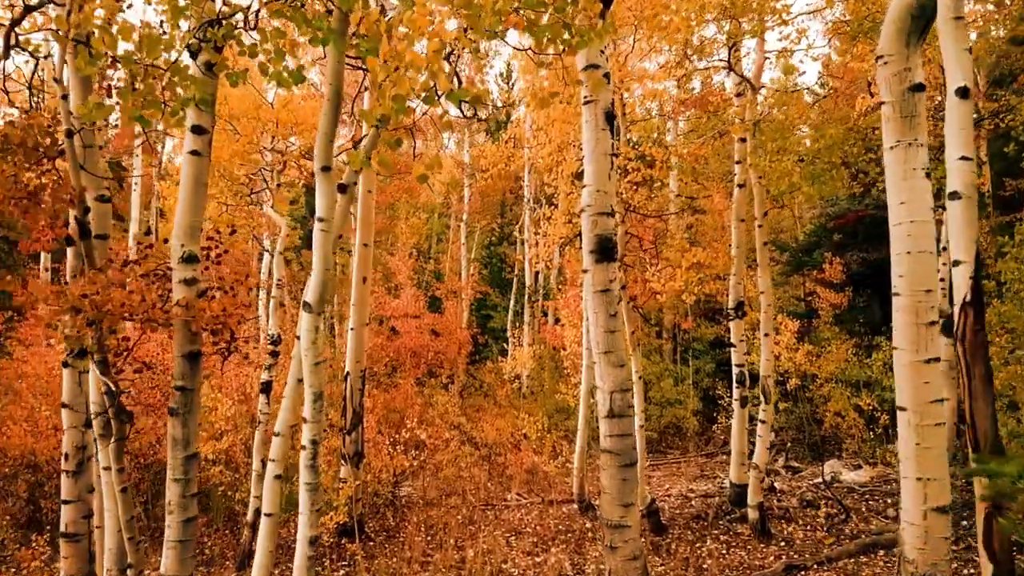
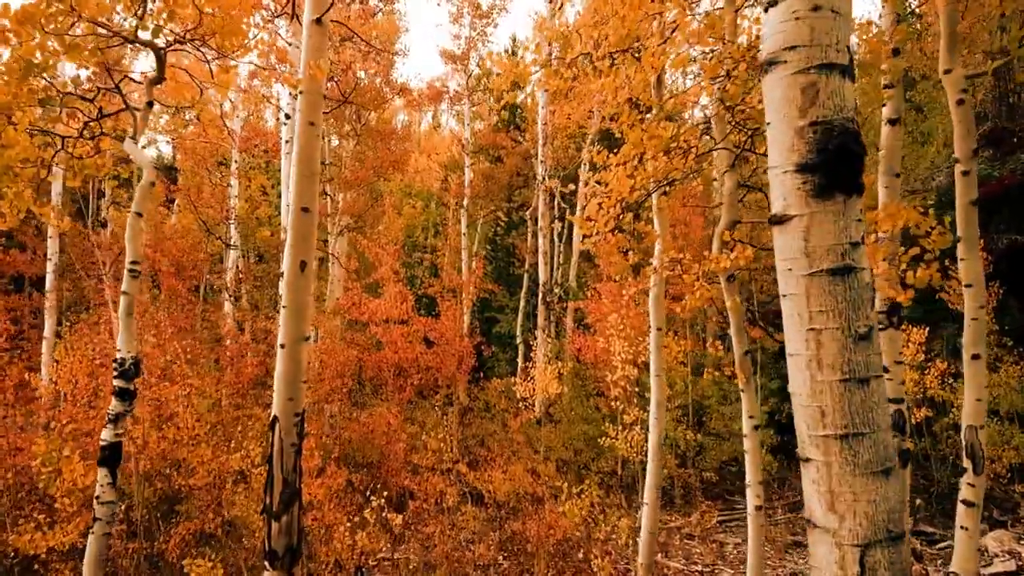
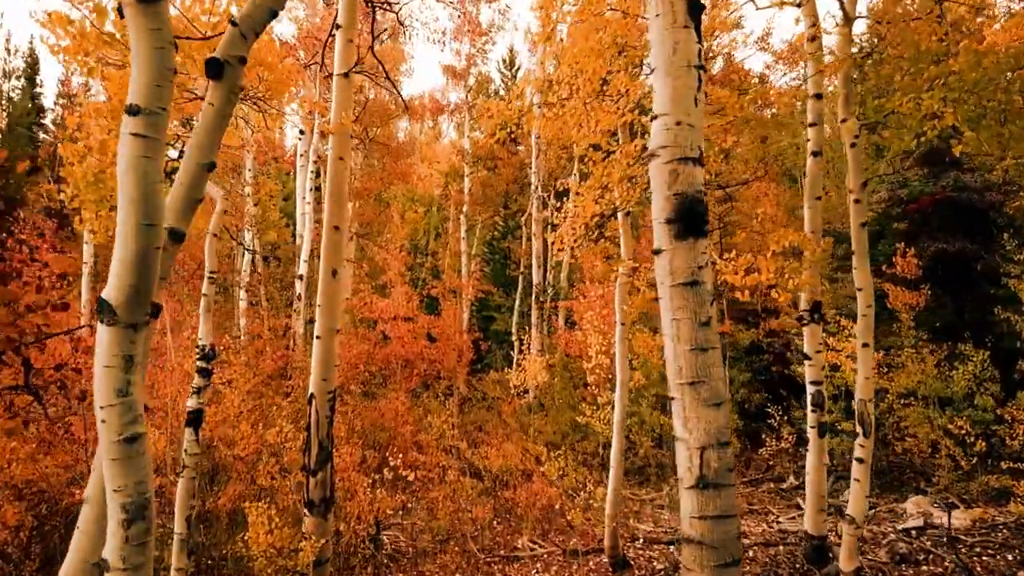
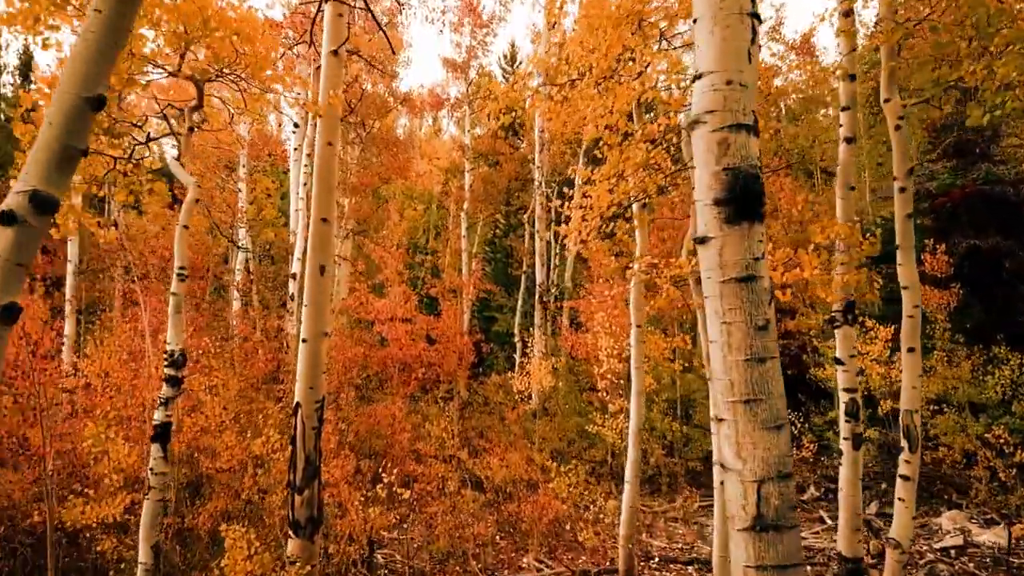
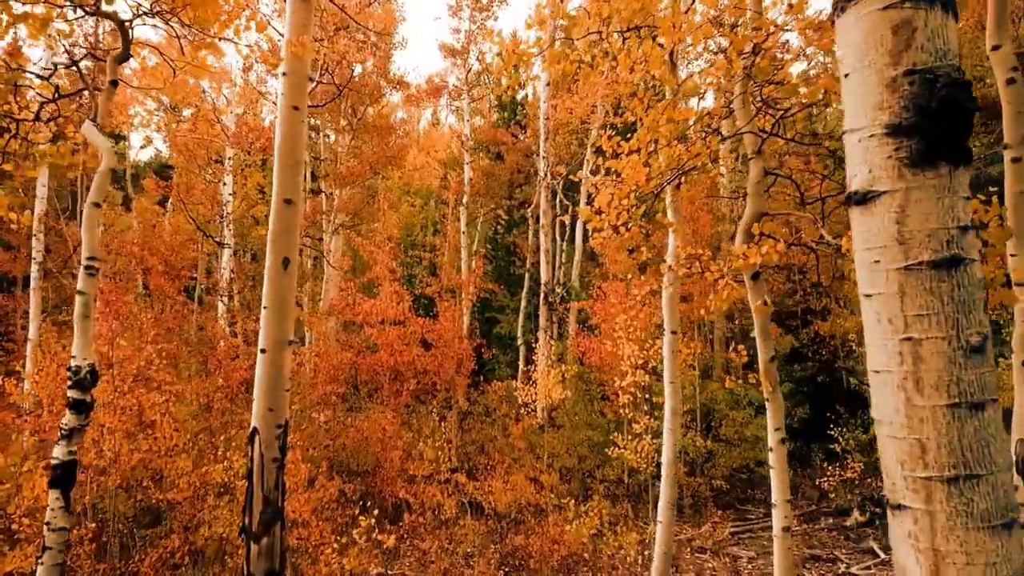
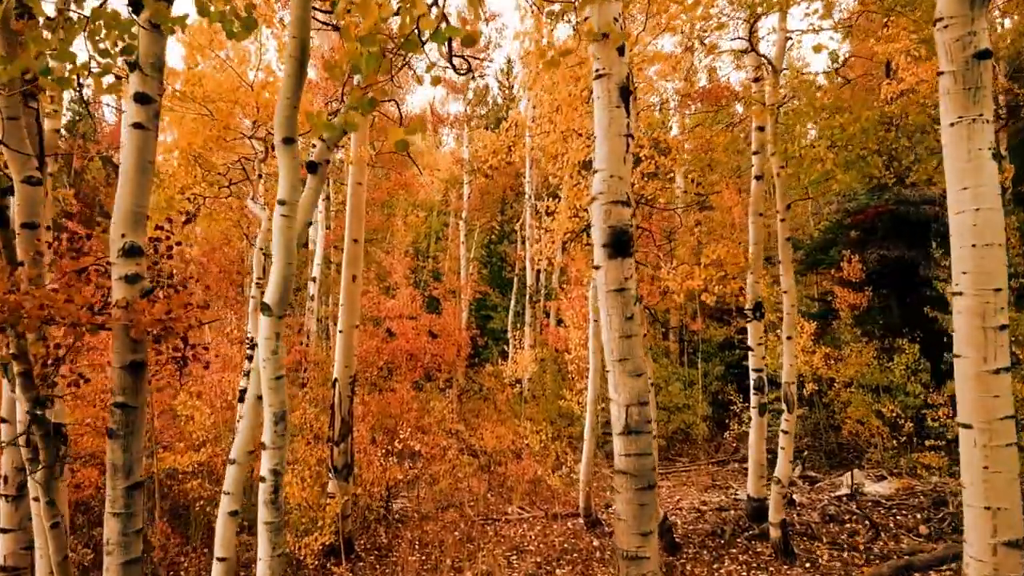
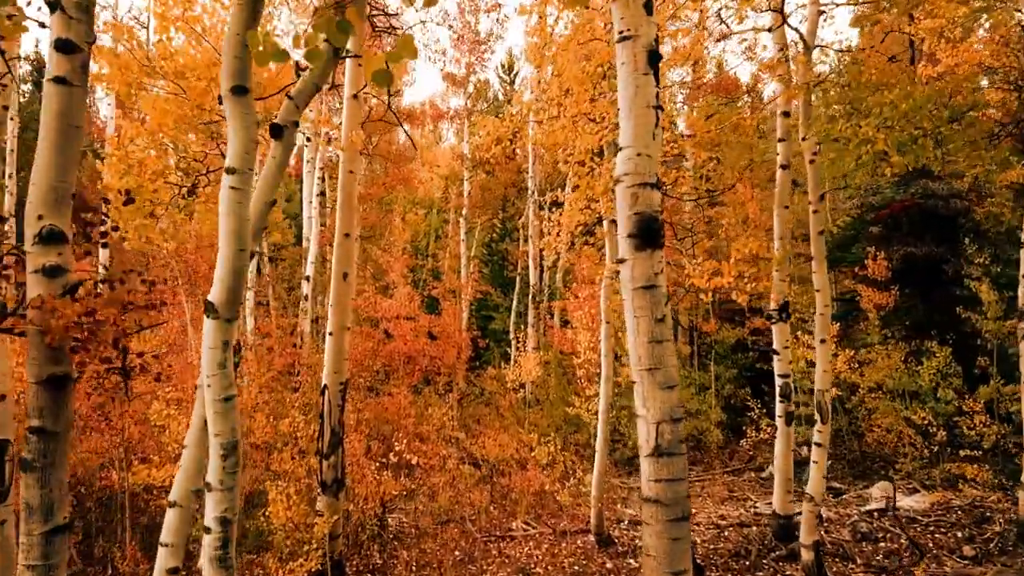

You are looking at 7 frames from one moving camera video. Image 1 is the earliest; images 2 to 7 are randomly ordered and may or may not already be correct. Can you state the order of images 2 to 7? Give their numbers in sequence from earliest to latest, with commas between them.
6, 7, 3, 4, 2, 5
